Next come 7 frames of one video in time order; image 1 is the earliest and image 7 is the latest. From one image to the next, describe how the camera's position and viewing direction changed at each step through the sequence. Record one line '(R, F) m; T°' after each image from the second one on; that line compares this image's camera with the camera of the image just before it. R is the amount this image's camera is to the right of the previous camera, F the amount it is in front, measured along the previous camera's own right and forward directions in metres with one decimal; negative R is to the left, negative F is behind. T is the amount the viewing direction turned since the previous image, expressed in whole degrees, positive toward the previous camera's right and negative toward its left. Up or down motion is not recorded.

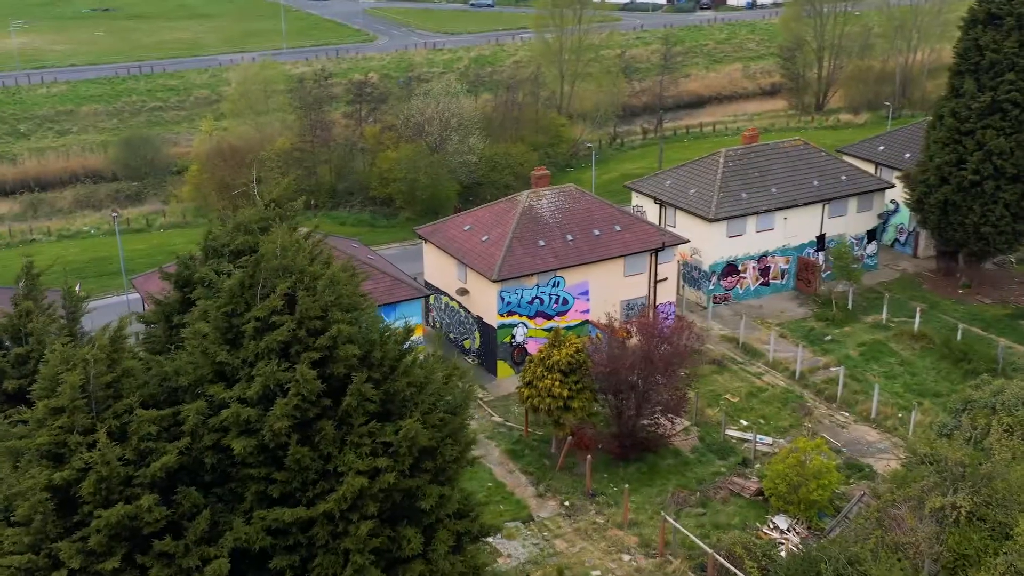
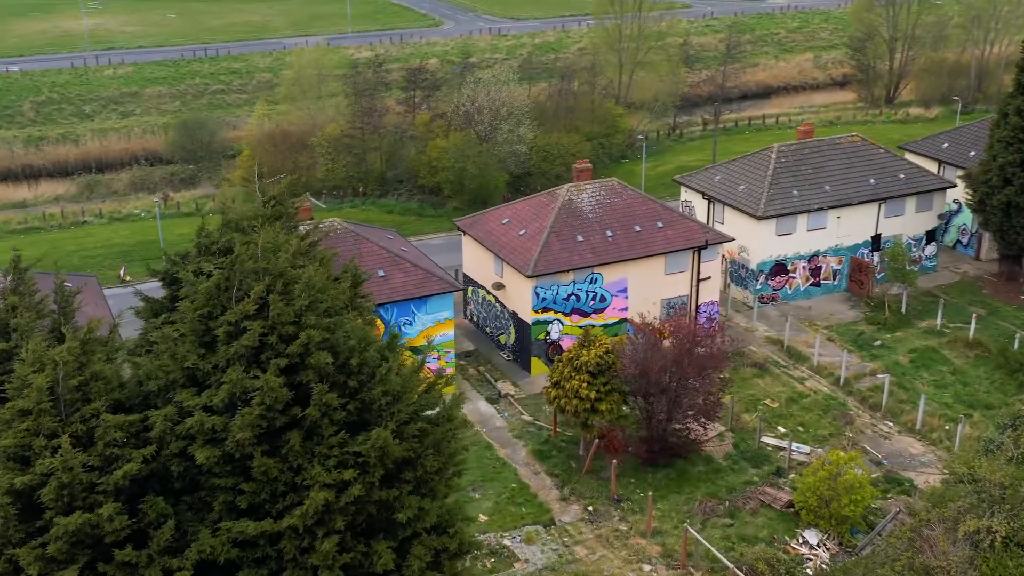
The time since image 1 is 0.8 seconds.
(+1.0, +0.6) m; -4°
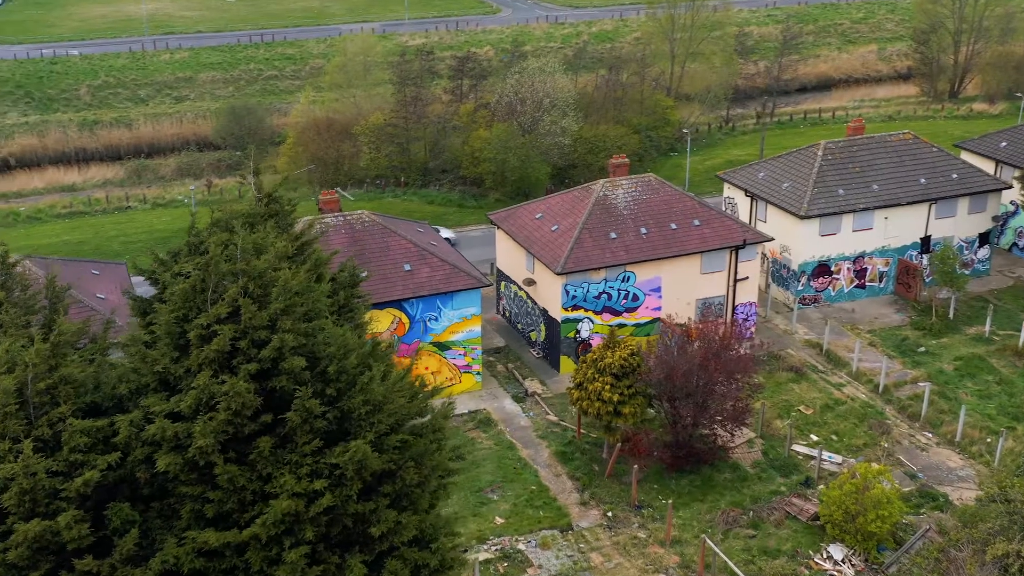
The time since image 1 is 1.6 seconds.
(+0.9, +0.6) m; -3°
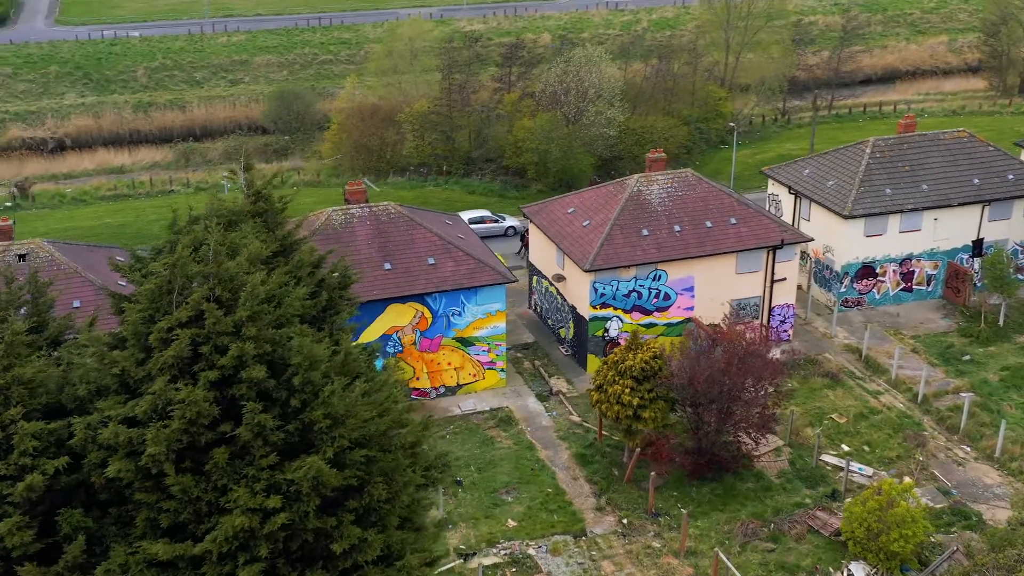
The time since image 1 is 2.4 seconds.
(+1.0, +0.6) m; -3°
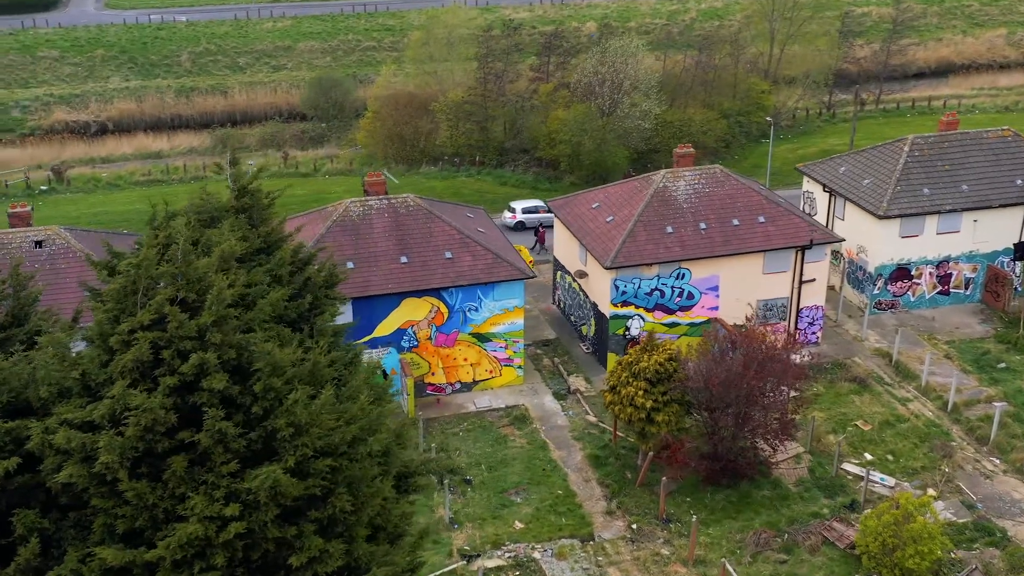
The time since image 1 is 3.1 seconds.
(+0.8, +0.5) m; -3°
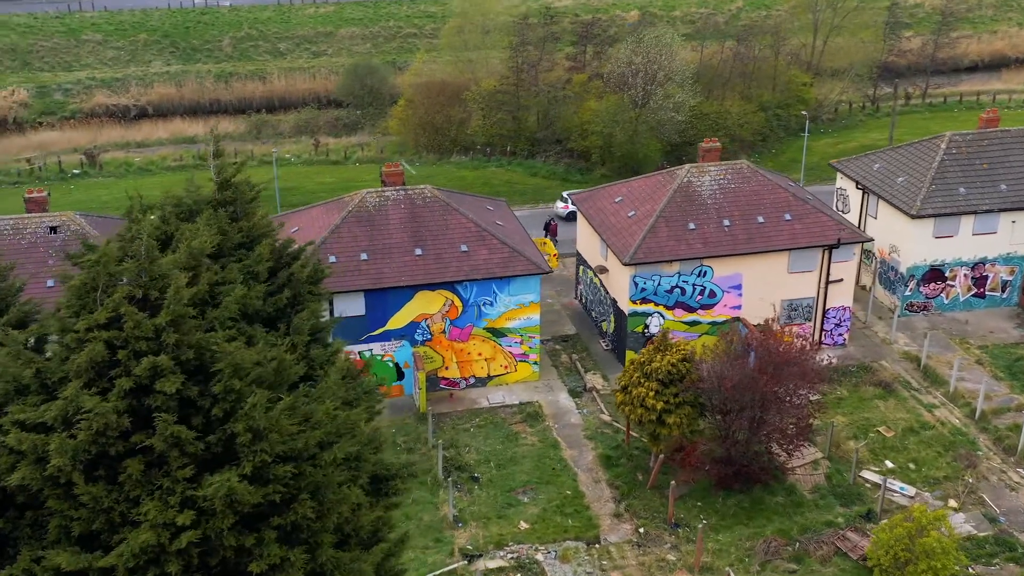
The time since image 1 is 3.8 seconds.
(+0.8, +0.5) m; -3°
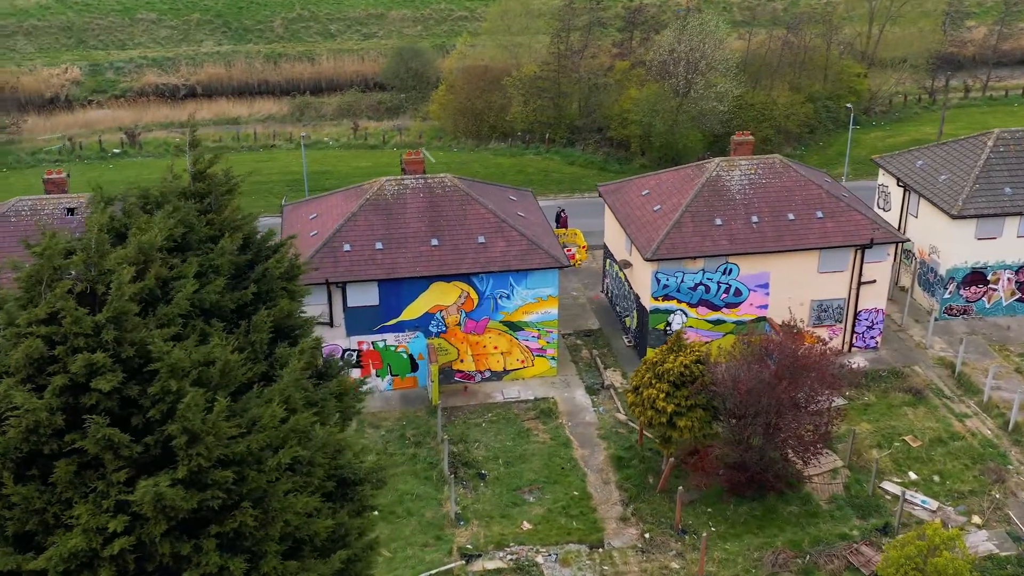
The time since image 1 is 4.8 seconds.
(+1.1, +0.6) m; -3°
